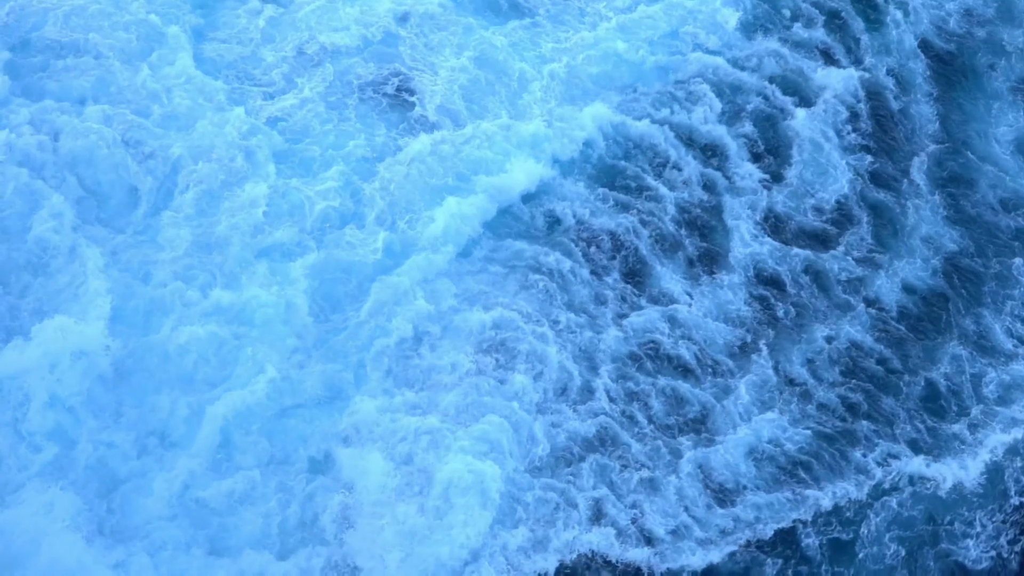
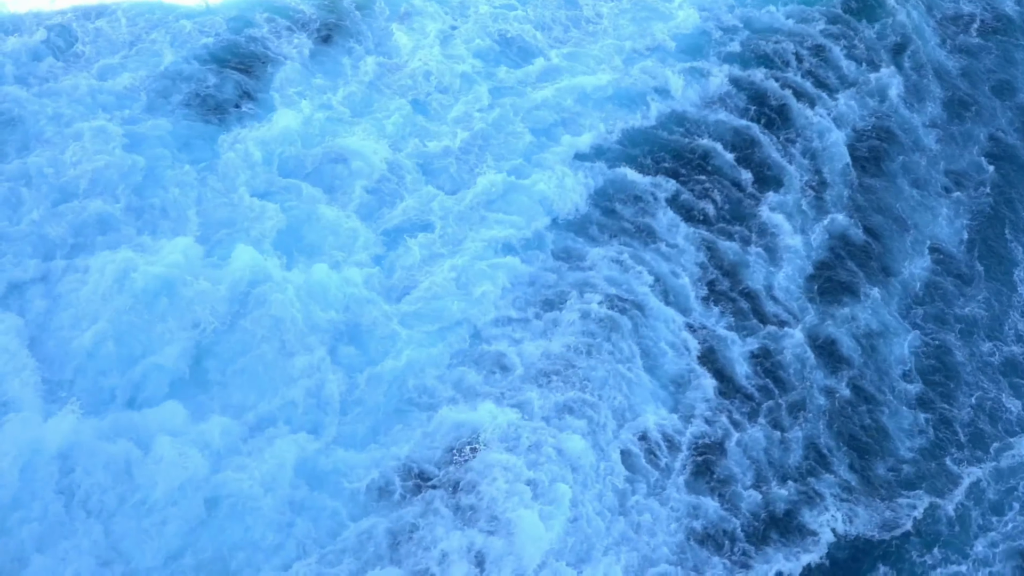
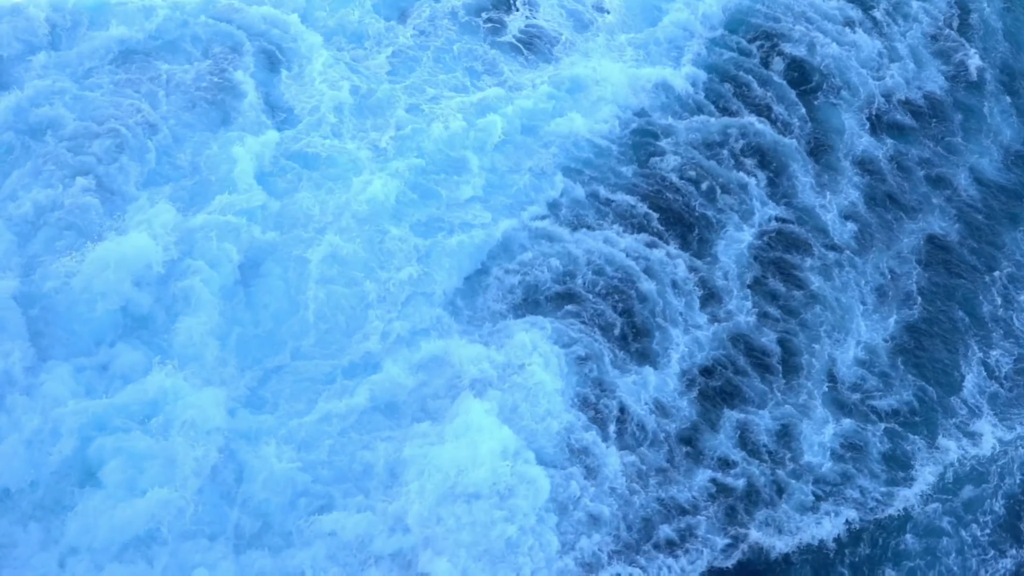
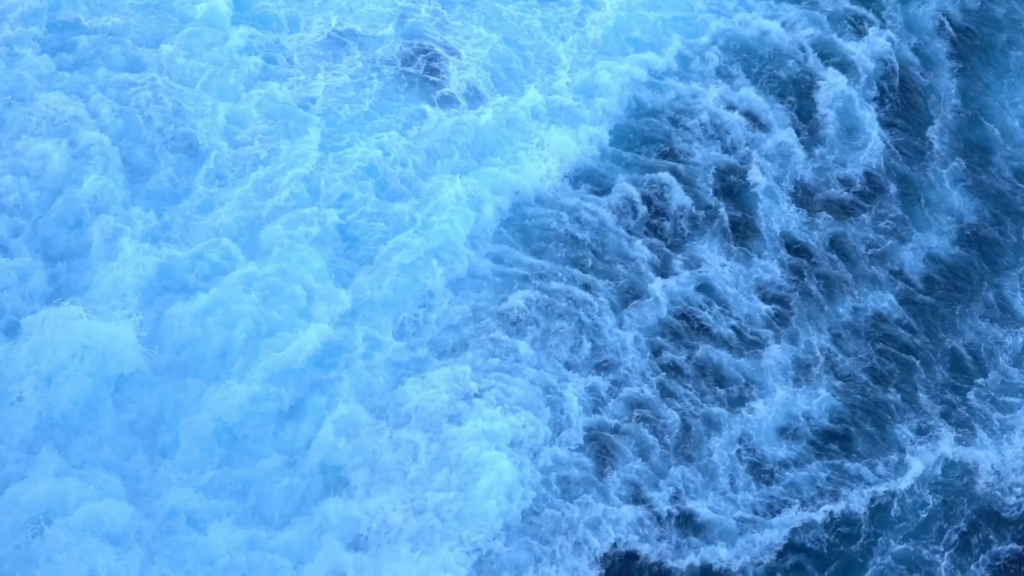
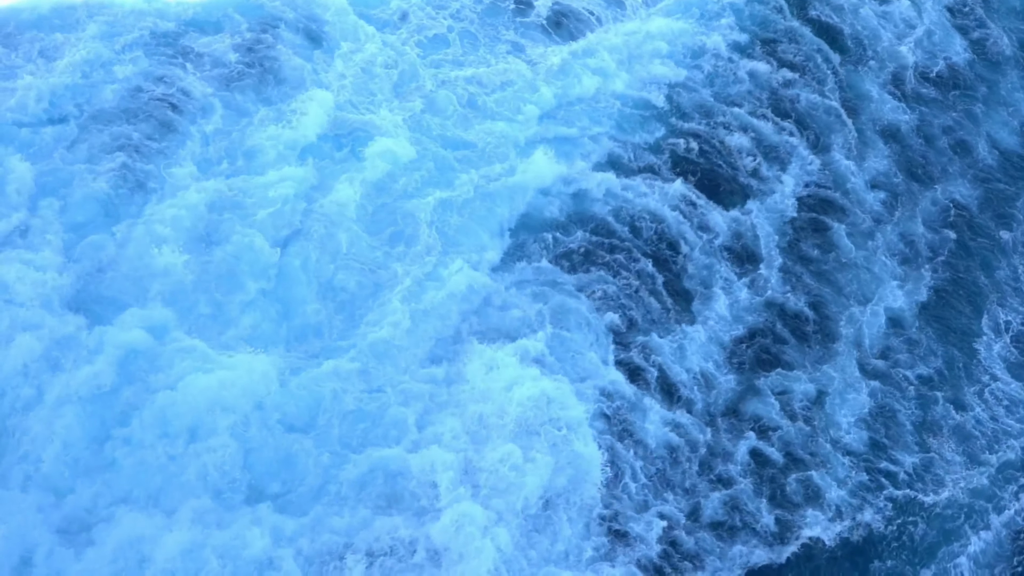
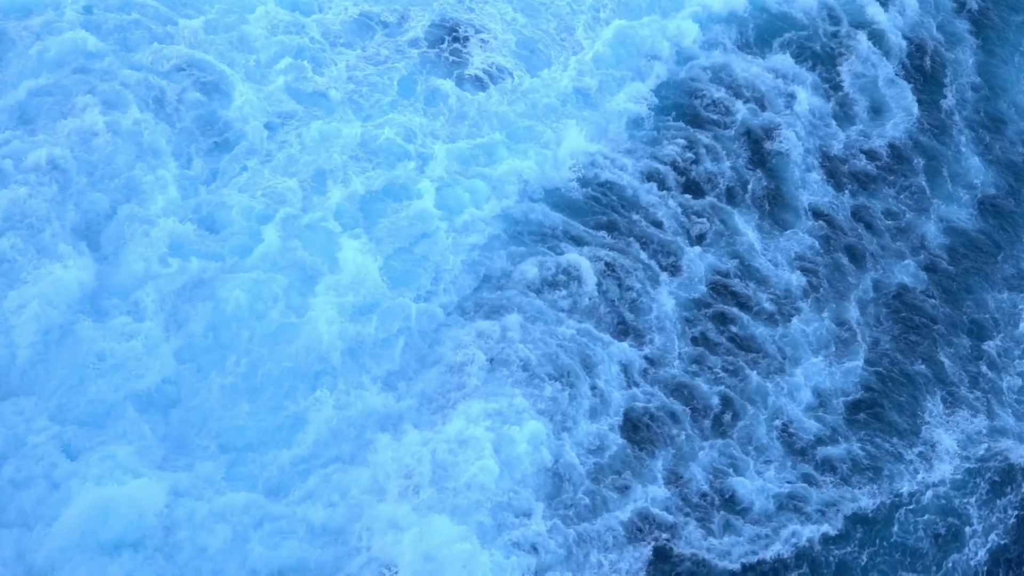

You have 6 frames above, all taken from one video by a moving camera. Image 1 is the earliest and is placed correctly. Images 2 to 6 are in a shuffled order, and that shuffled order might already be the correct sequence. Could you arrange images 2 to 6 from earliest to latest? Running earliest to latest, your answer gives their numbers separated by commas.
4, 6, 3, 5, 2
